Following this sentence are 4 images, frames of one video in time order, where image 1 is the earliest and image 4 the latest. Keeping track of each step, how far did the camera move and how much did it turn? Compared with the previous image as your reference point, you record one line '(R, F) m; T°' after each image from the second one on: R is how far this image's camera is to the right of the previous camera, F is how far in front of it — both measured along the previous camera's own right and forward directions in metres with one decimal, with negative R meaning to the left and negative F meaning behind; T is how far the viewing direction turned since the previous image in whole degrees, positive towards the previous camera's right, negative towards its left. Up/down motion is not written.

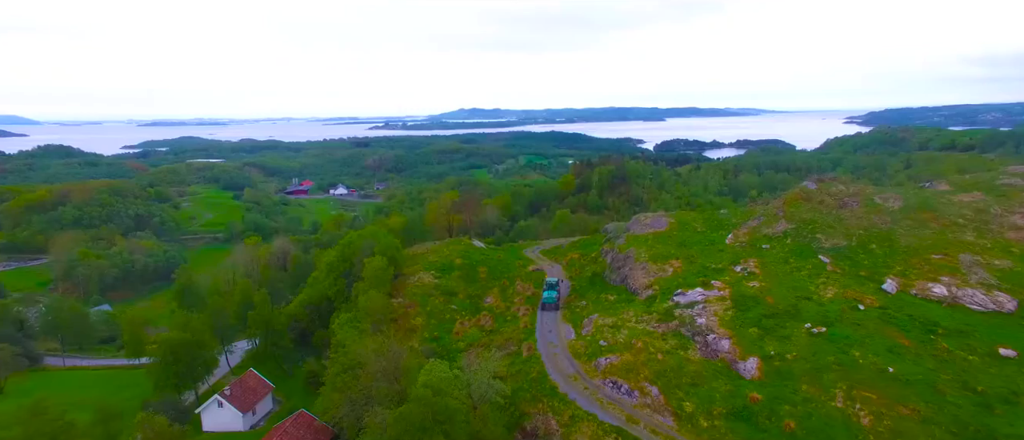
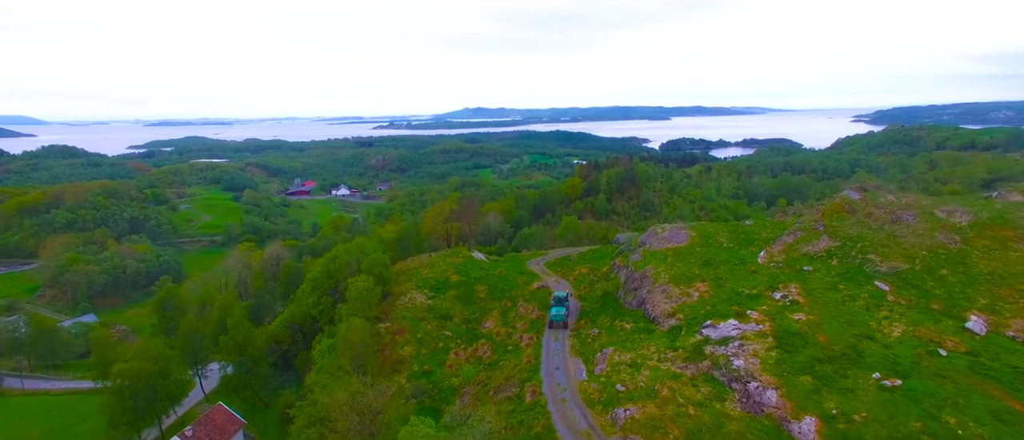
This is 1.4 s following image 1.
(+0.1, +3.3) m; -1°
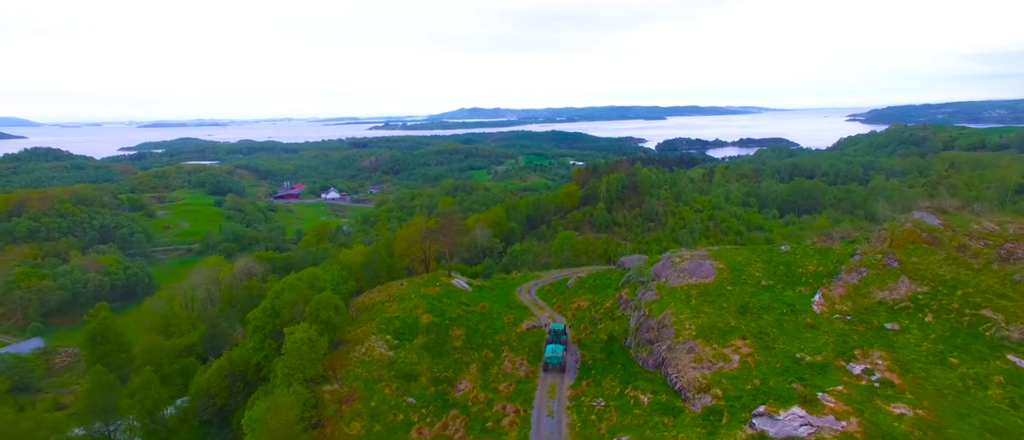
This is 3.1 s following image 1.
(+0.6, +5.6) m; 0°
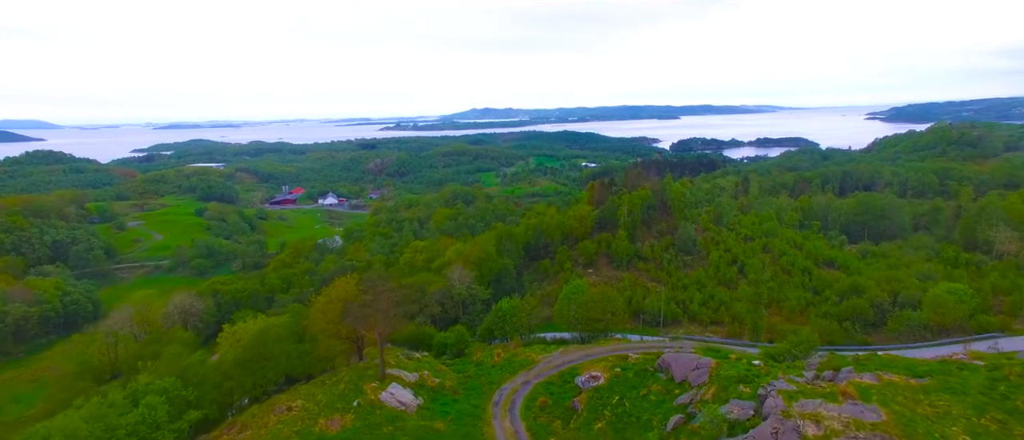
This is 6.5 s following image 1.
(+1.6, +13.1) m; -1°
